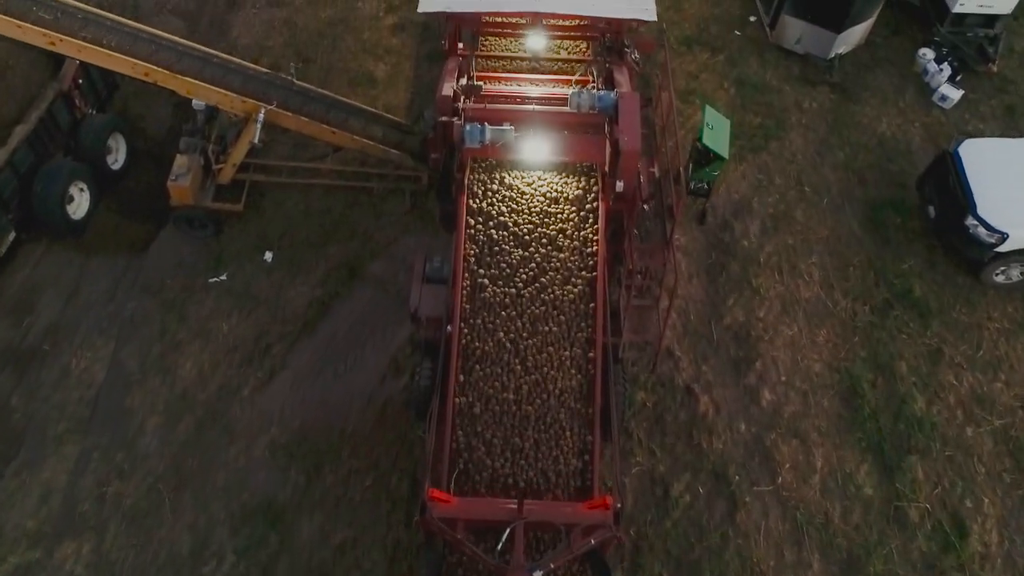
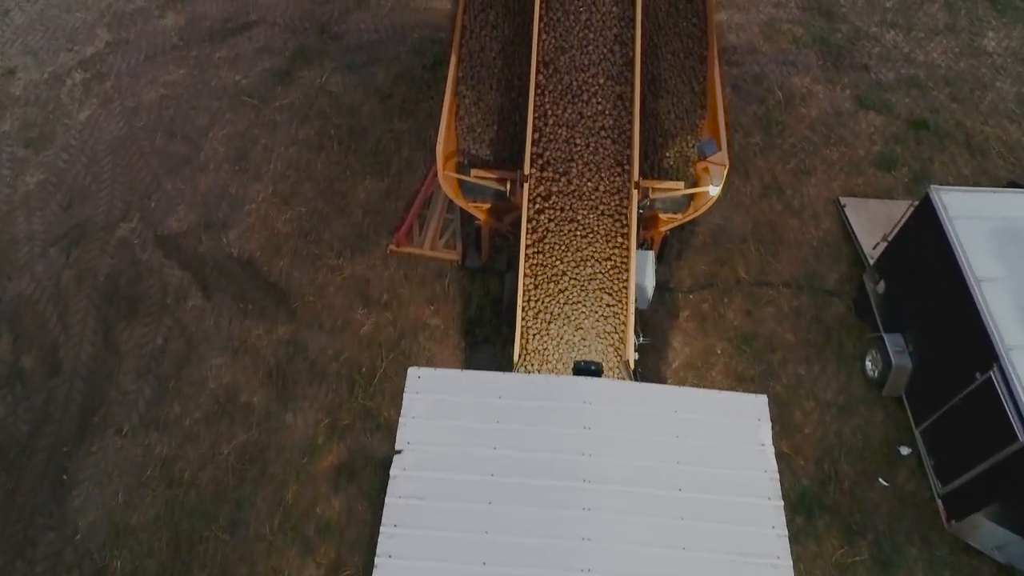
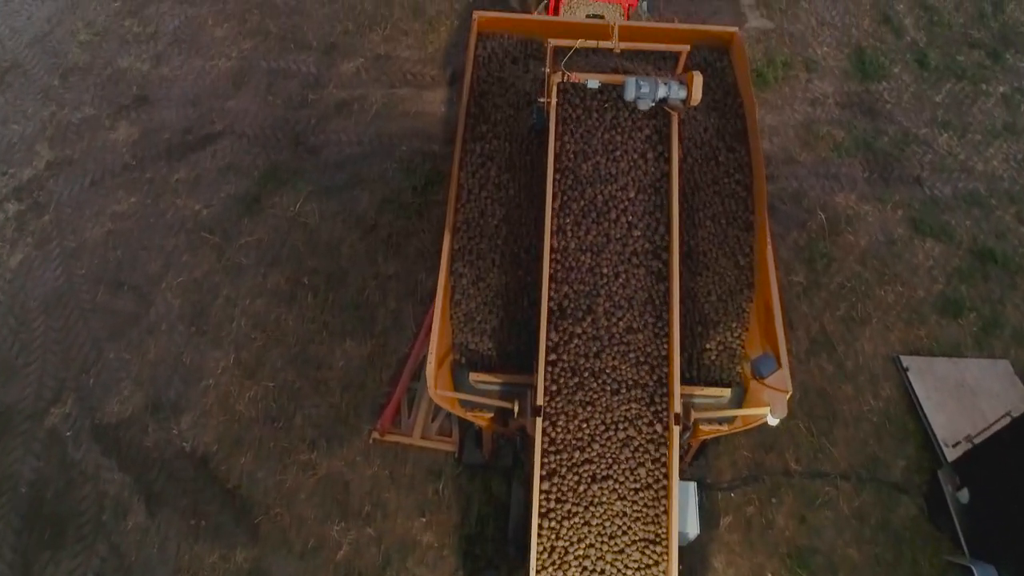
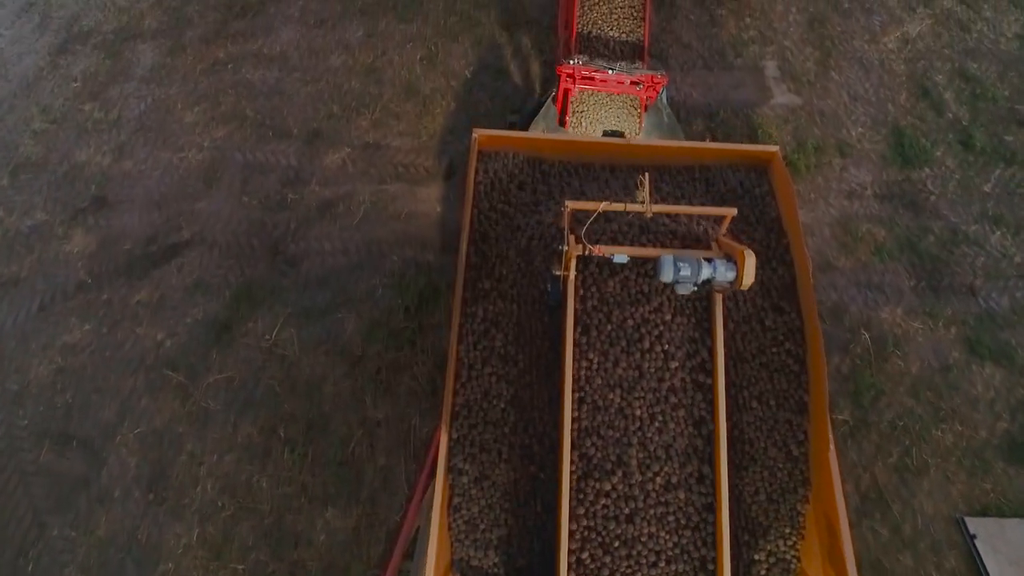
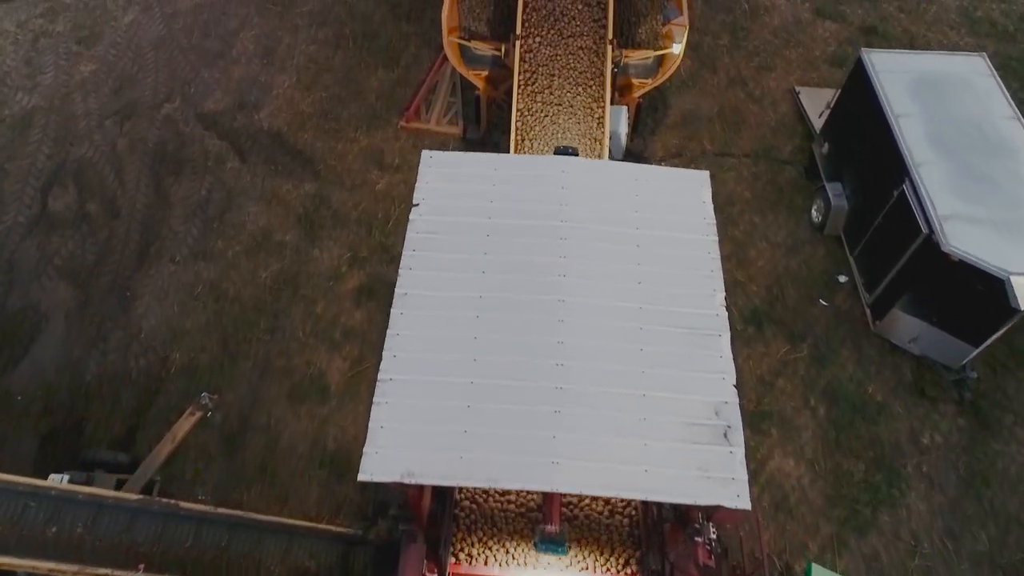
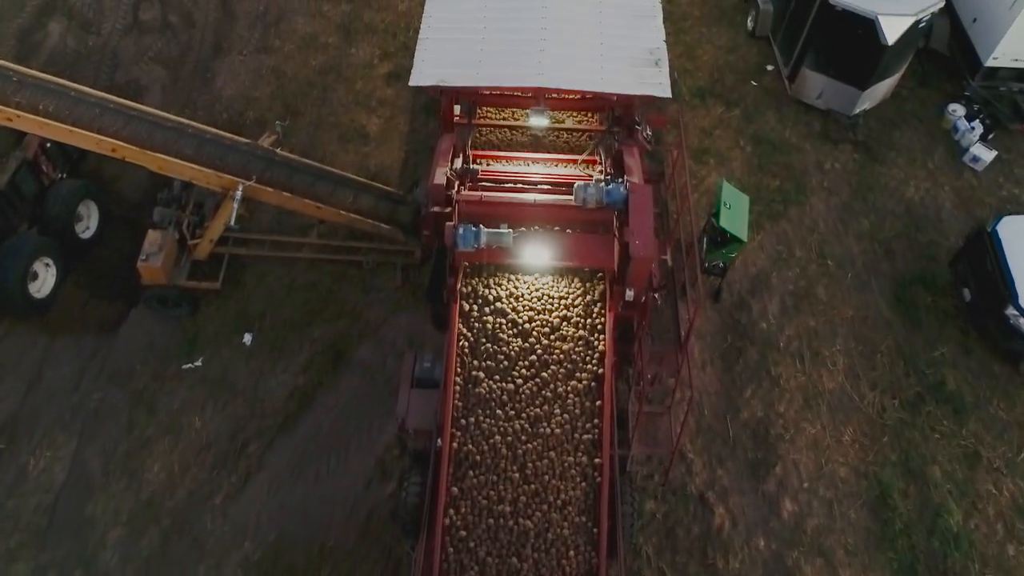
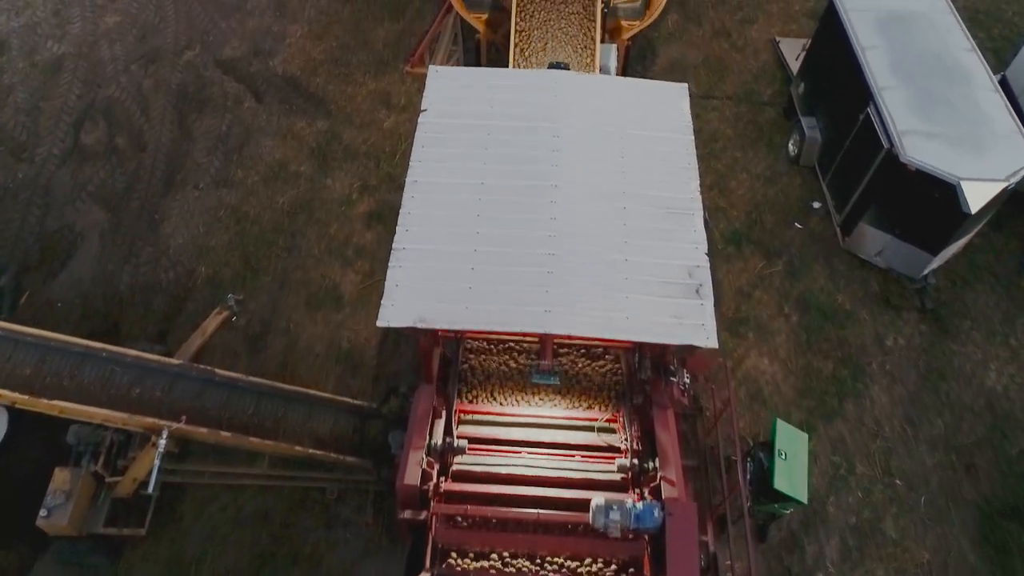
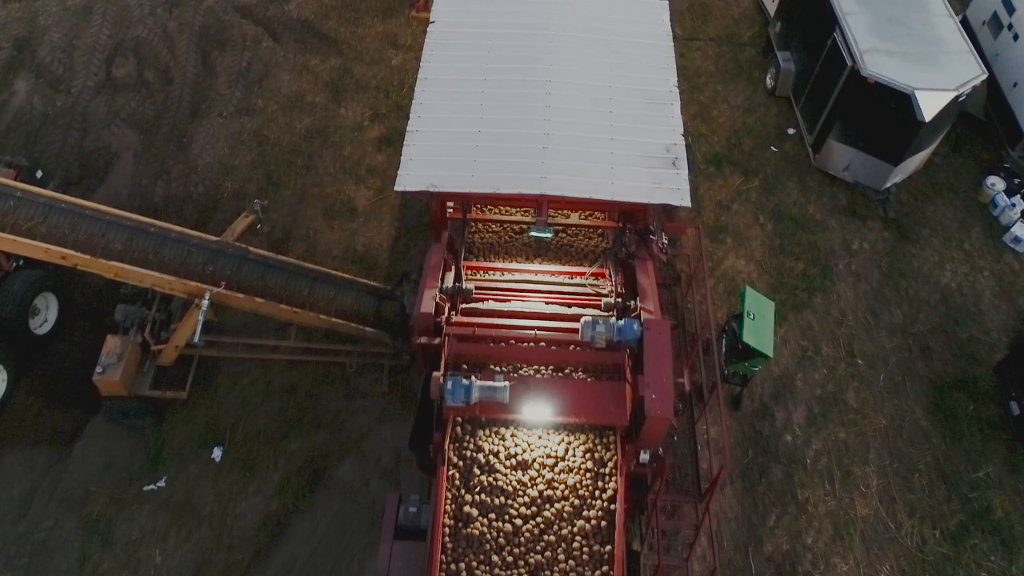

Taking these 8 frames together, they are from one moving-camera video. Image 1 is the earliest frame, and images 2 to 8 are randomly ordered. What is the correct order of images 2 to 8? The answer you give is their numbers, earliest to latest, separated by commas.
6, 8, 7, 5, 2, 3, 4
